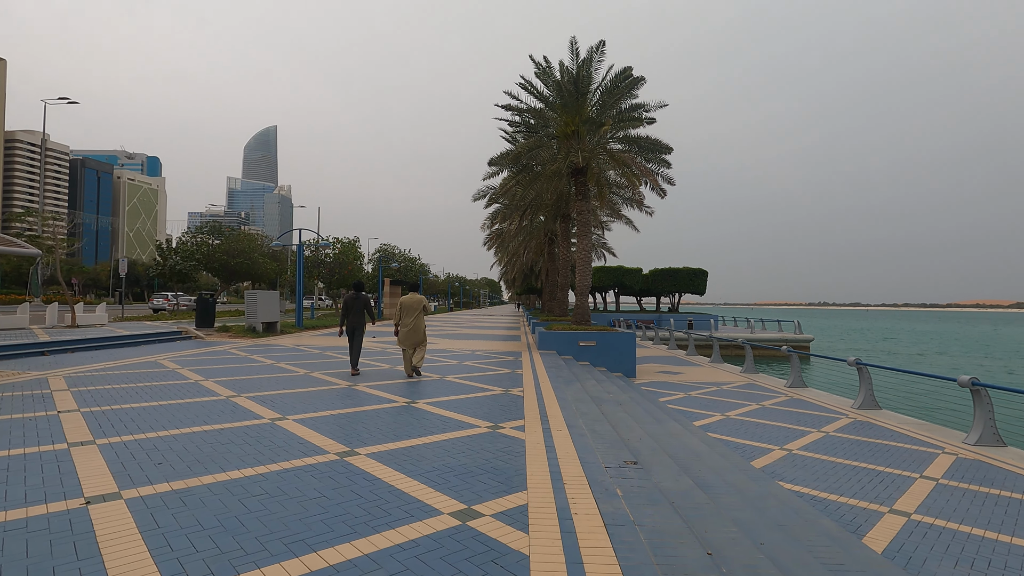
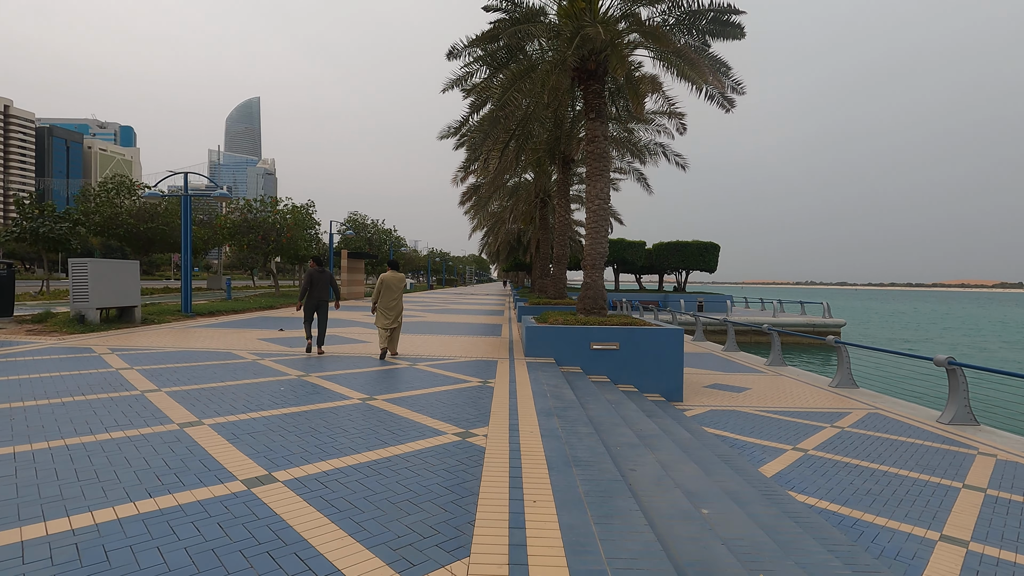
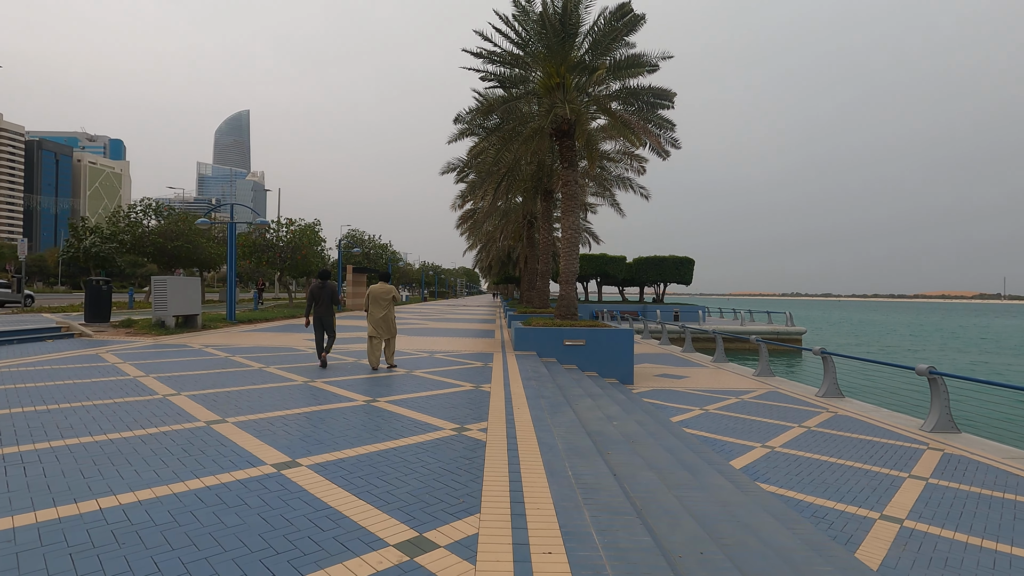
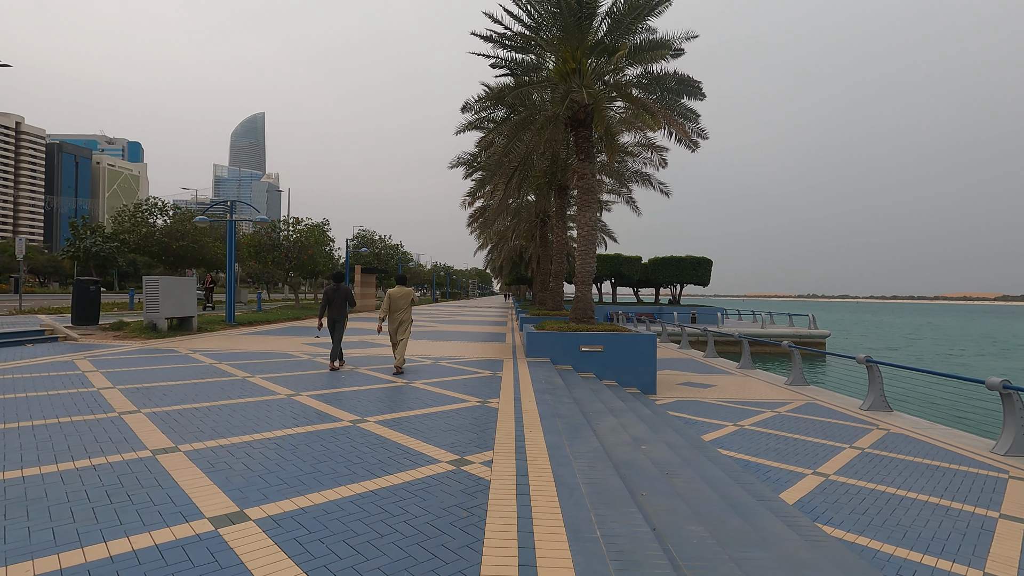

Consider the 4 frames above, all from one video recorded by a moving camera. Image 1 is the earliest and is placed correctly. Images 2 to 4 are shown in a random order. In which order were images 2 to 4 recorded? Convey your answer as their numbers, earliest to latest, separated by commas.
3, 4, 2
